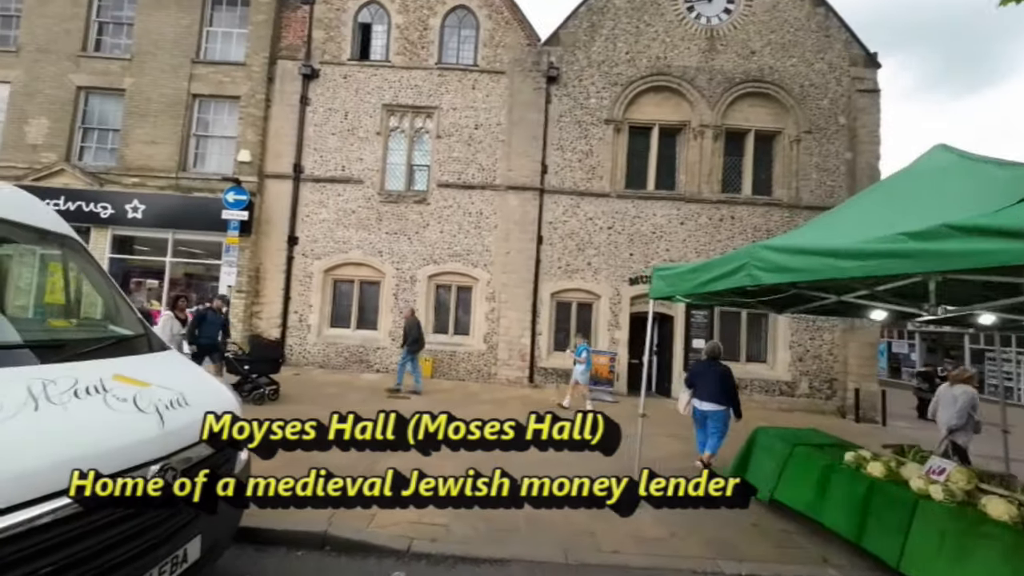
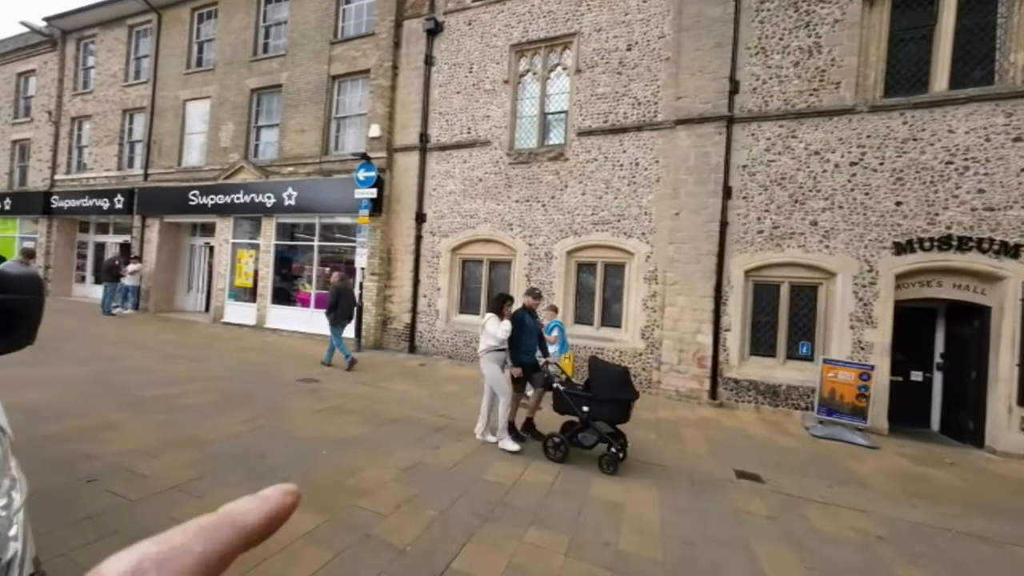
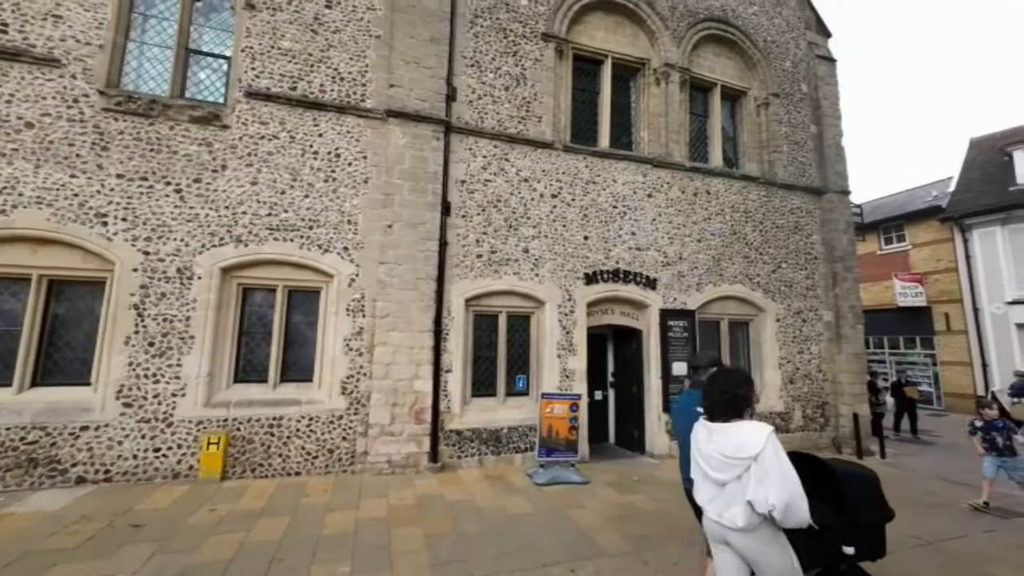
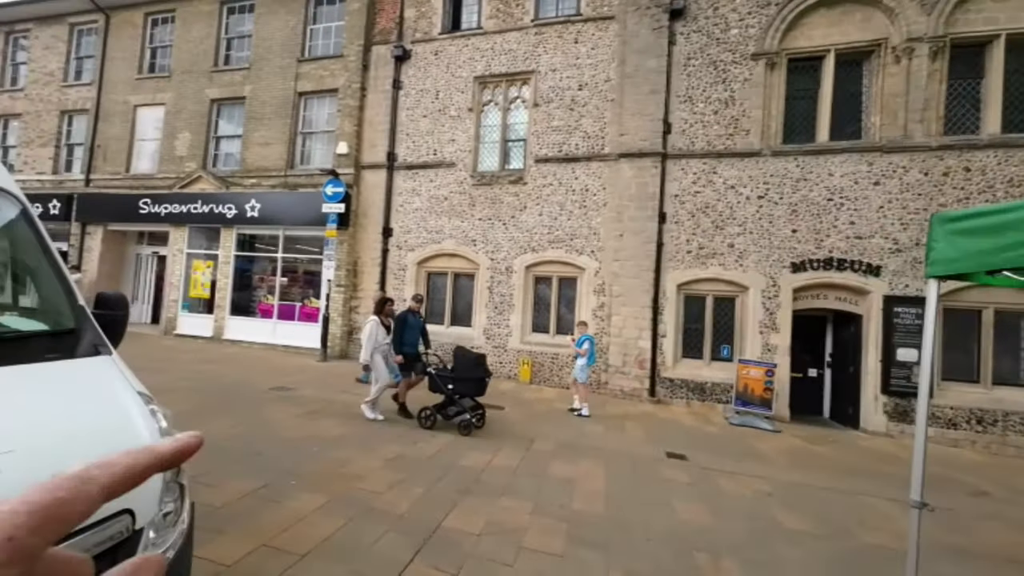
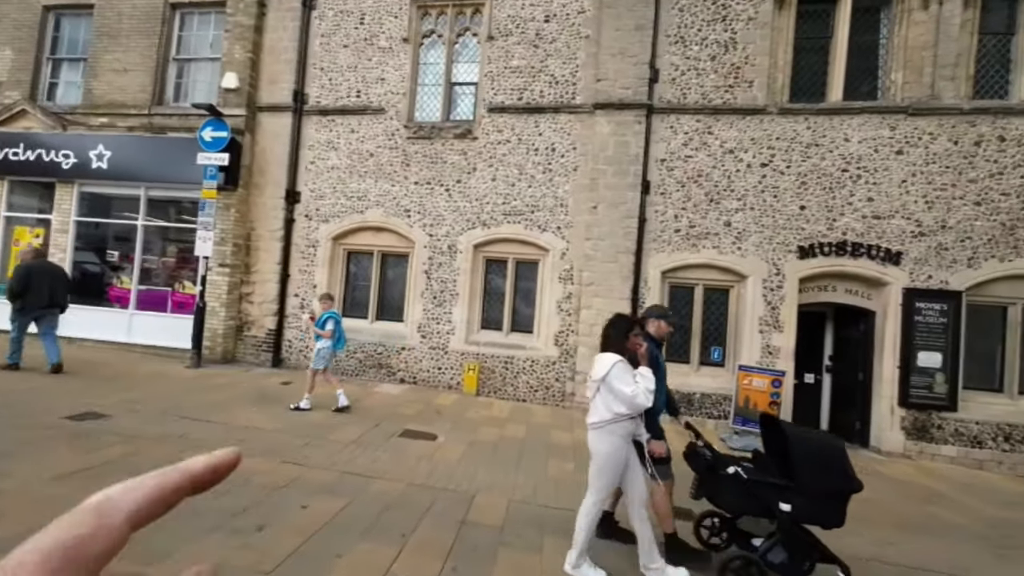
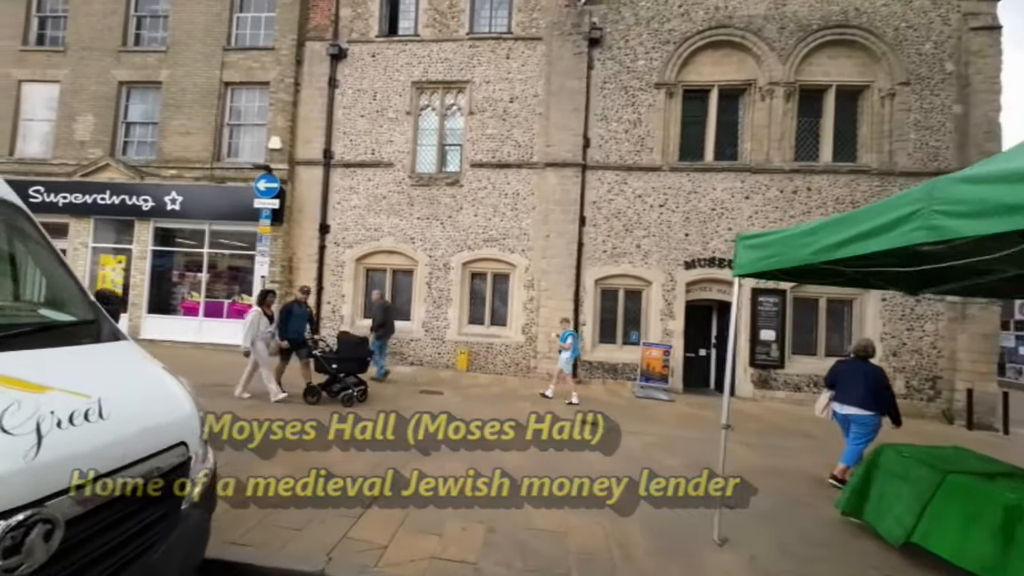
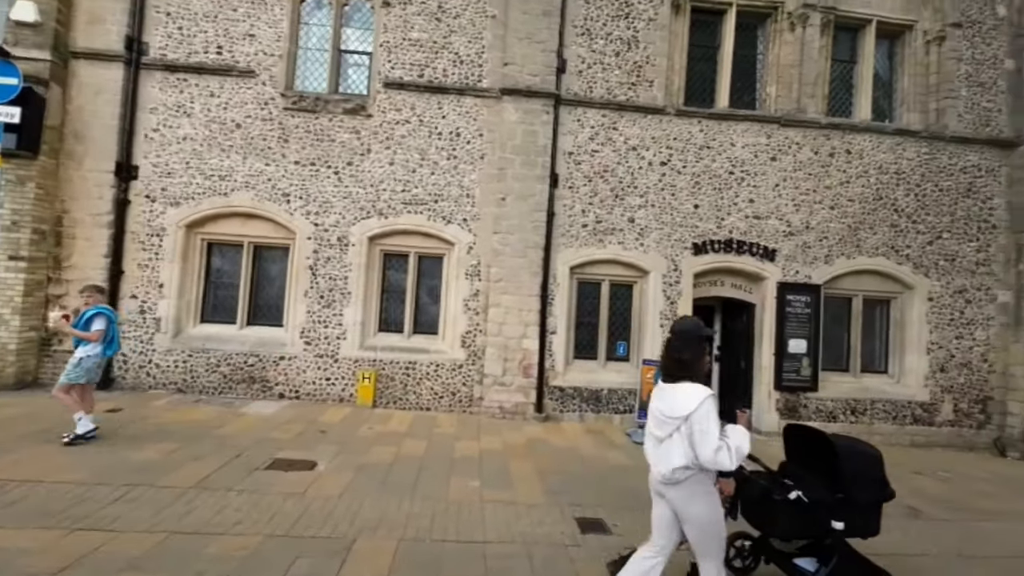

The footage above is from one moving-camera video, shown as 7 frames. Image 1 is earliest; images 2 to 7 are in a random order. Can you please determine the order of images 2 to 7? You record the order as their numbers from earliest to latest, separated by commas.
6, 4, 2, 5, 7, 3
